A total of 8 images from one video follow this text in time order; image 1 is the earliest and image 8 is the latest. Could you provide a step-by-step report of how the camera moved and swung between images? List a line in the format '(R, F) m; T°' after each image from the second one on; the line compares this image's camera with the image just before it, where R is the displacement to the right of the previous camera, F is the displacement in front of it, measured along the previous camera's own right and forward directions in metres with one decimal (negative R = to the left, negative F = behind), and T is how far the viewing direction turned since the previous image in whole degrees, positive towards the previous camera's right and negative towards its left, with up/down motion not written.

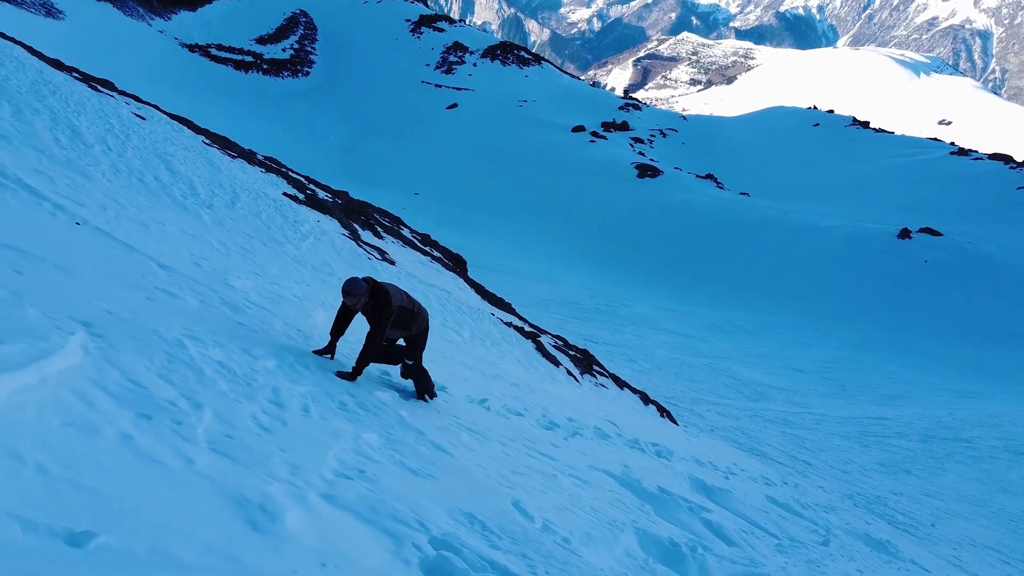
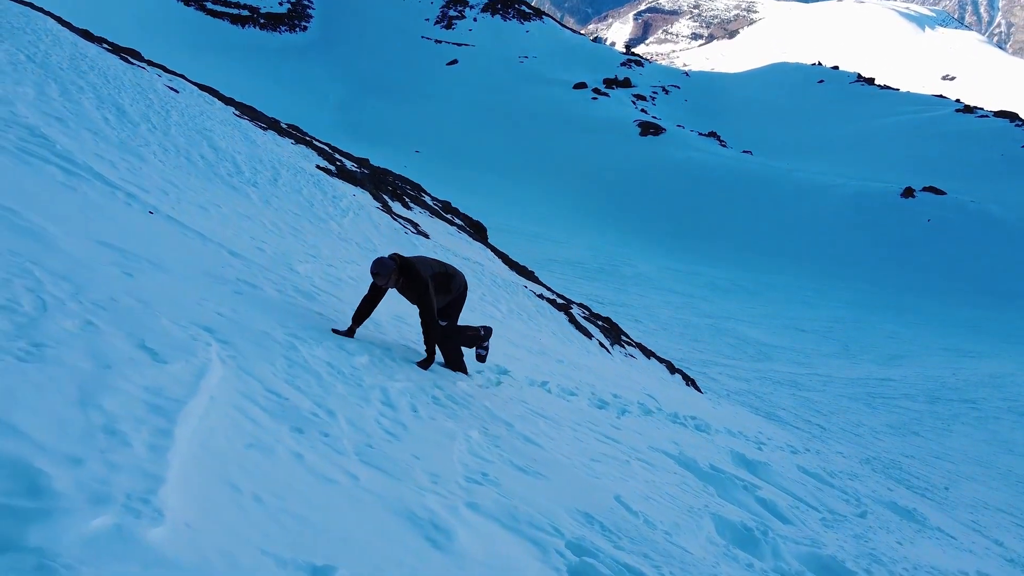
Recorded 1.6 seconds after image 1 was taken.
(-0.7, -0.2) m; 0°
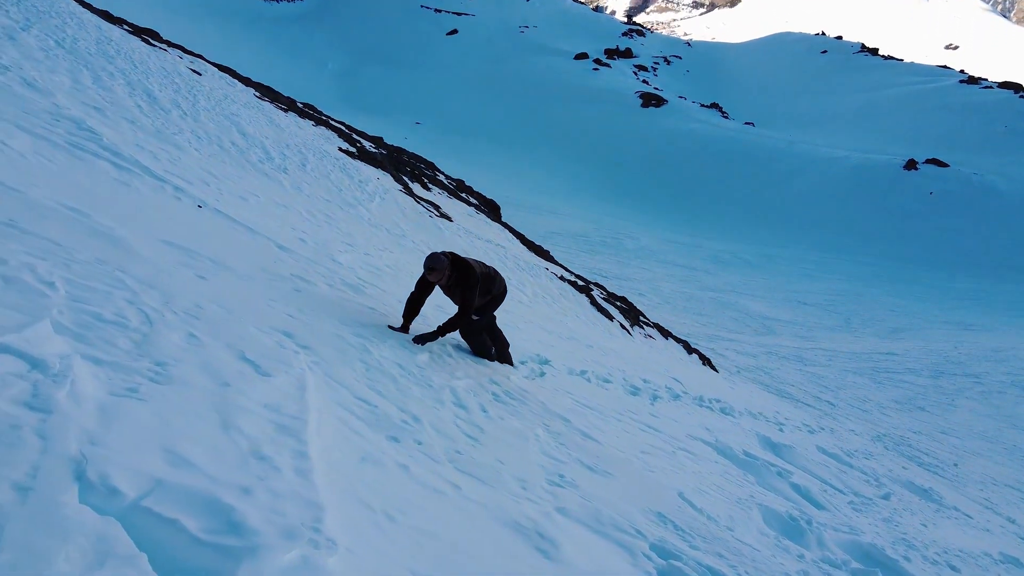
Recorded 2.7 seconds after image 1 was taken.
(-0.5, -0.1) m; 0°
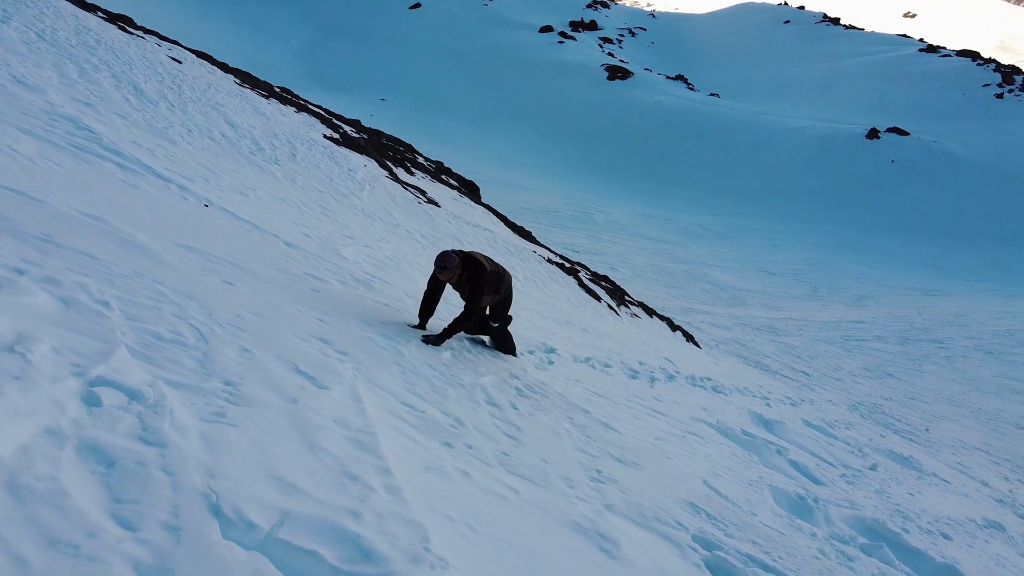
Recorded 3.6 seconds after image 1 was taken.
(-0.4, -0.1) m; +2°
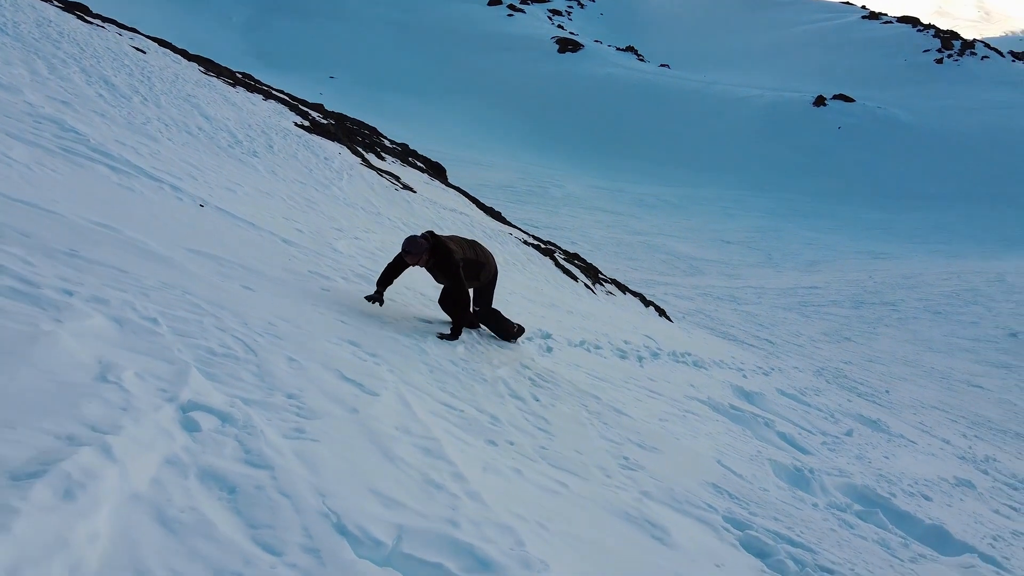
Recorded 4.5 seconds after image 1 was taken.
(-0.4, -0.1) m; +3°
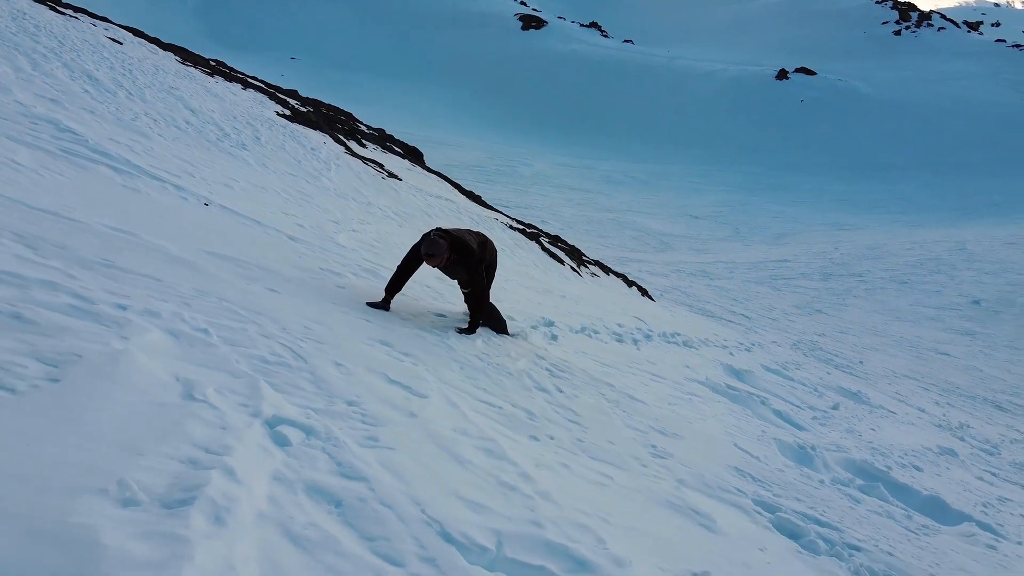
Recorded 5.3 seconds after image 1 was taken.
(-0.4, -0.1) m; +2°
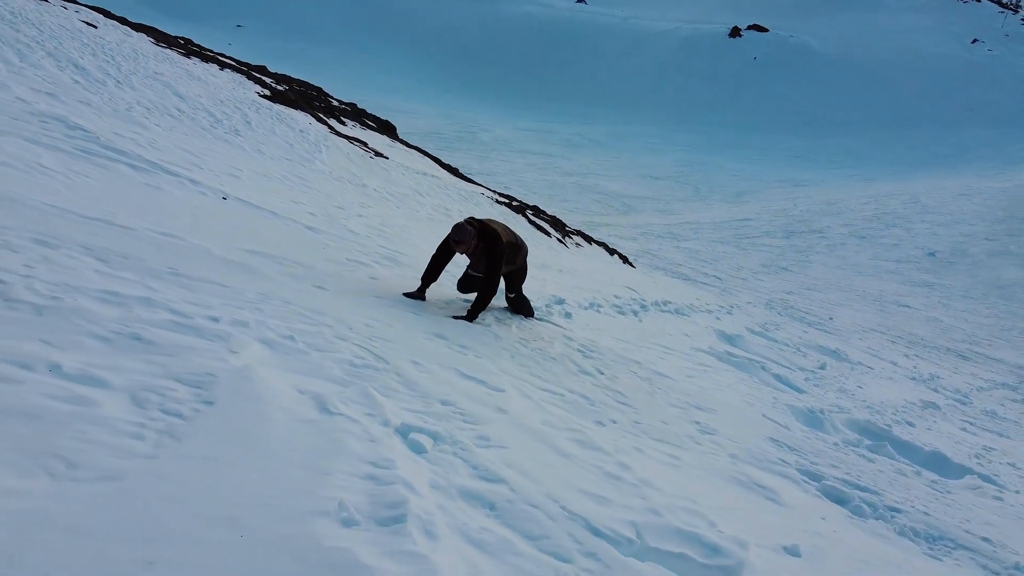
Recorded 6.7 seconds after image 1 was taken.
(-0.6, -0.2) m; +3°
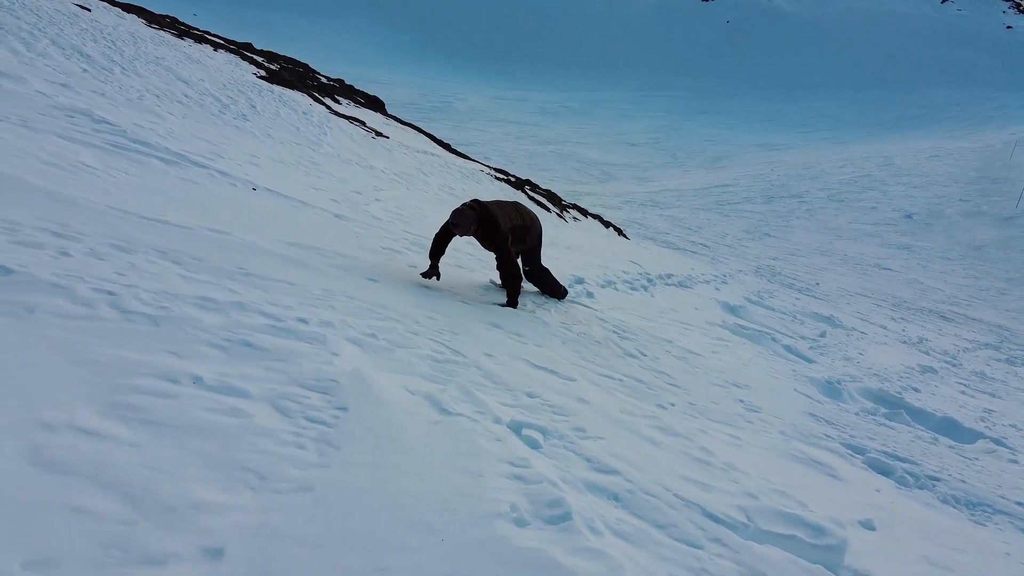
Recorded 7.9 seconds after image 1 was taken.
(-0.5, -0.2) m; +2°
